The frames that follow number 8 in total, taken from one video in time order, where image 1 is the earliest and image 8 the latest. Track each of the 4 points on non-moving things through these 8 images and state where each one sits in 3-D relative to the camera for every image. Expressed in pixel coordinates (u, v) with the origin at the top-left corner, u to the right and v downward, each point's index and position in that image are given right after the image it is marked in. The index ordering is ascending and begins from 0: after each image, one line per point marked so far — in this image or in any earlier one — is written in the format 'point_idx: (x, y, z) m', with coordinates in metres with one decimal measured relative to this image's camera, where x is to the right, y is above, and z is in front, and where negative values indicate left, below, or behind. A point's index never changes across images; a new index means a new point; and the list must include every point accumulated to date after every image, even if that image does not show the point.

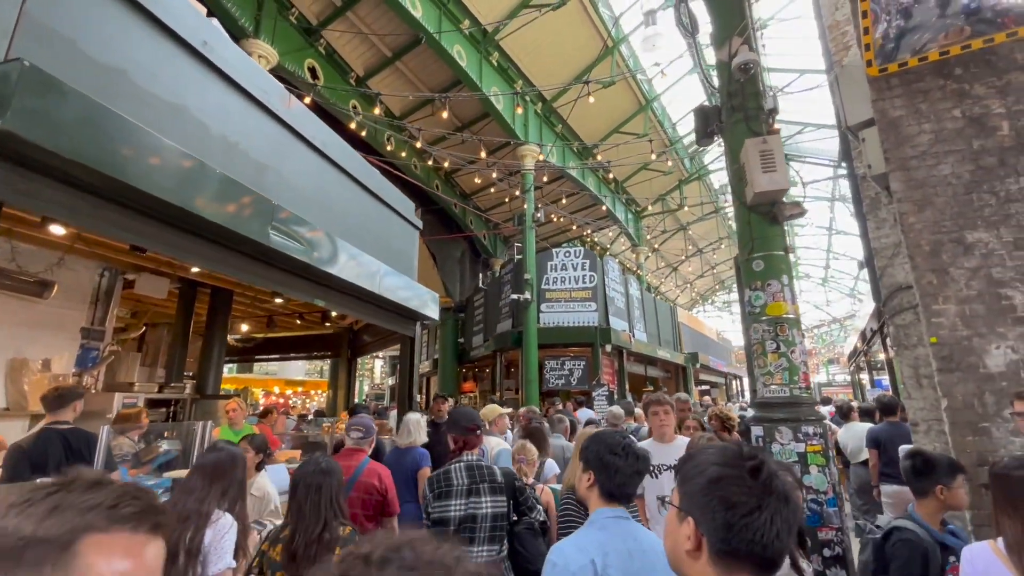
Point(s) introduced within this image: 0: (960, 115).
0: (+3.2, +1.2, +3.5) m
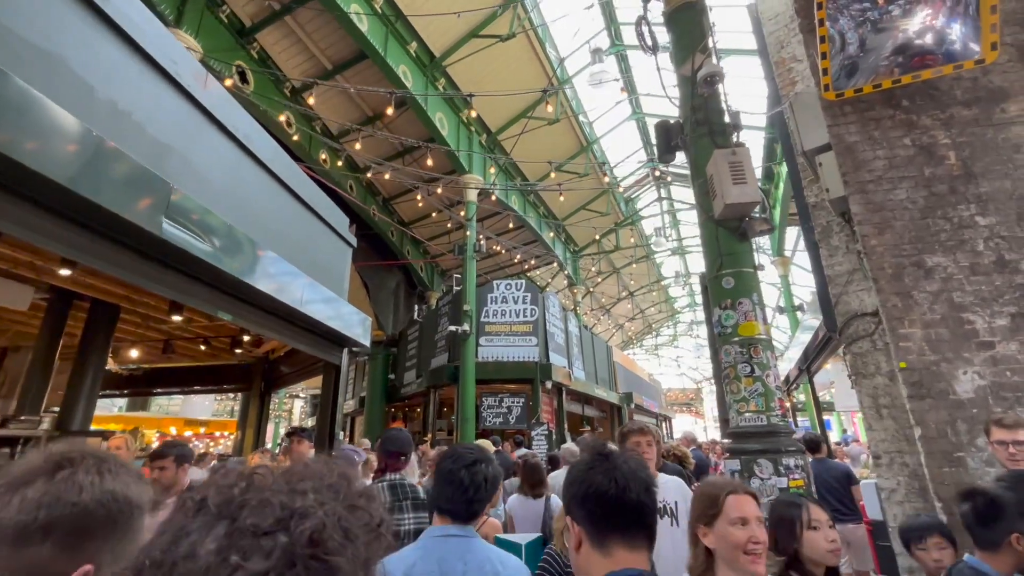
0: (+2.9, +1.0, +3.5) m
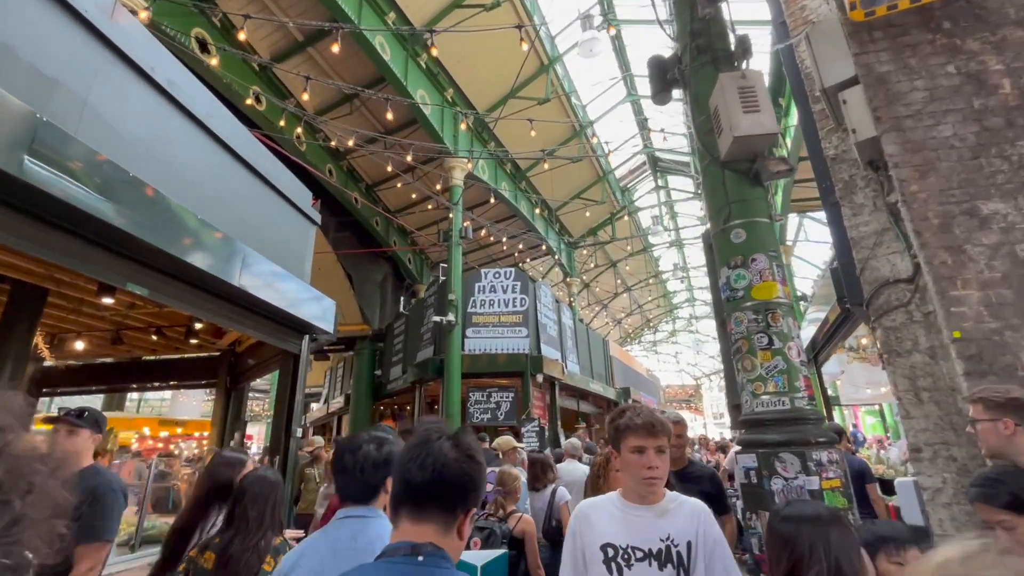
0: (+2.7, +1.3, +2.9) m
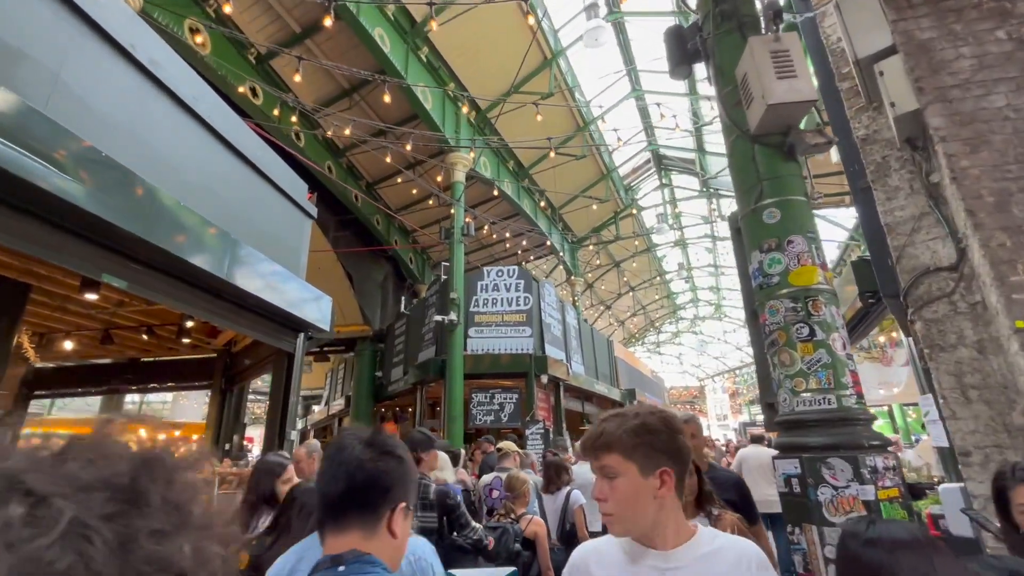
0: (+2.7, +1.4, +2.7) m
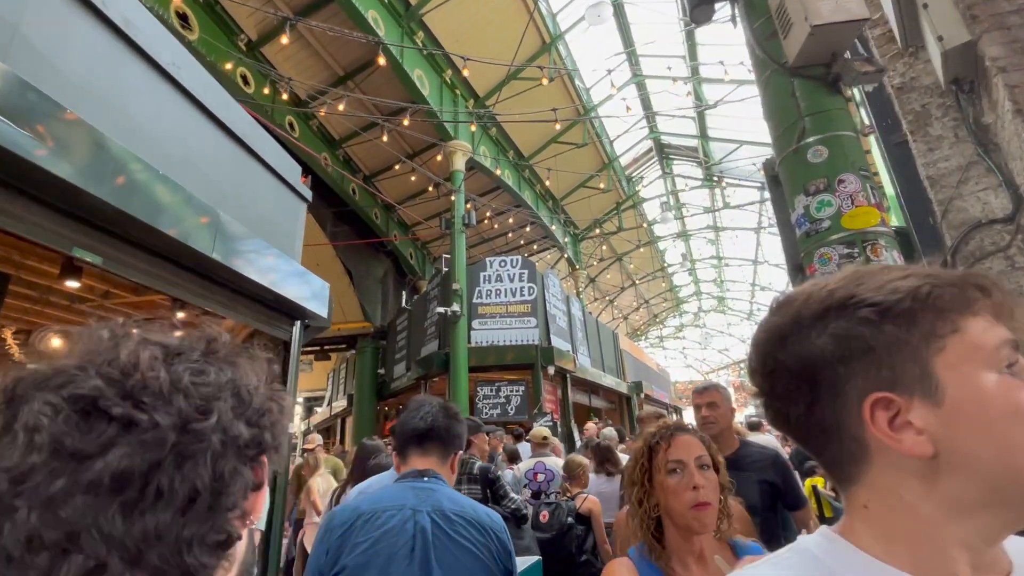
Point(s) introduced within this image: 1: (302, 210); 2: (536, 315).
0: (+2.7, +1.6, +2.4) m
1: (-2.2, +0.8, +5.0) m
2: (+0.5, -0.6, +10.1) m
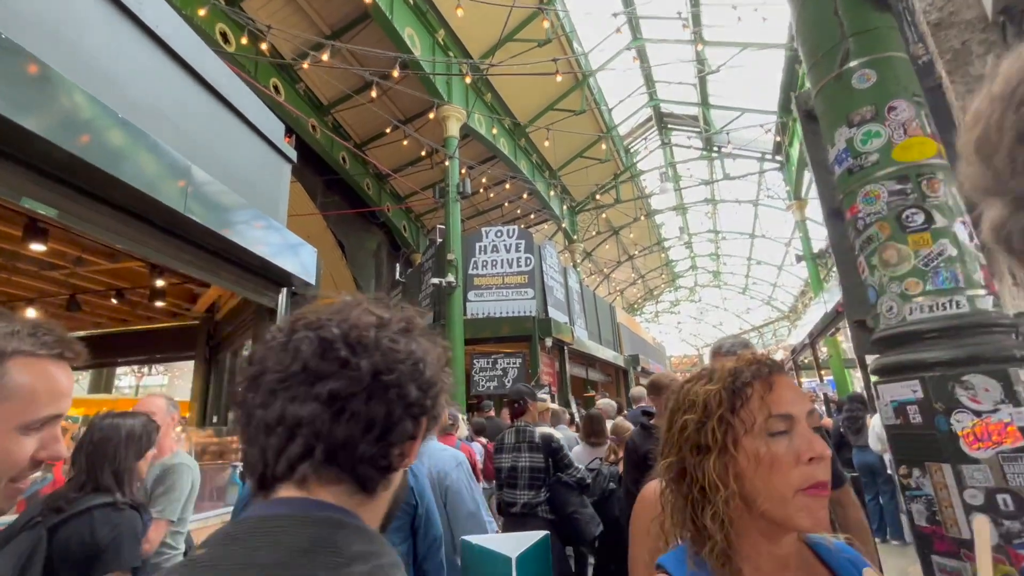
0: (+2.7, +1.8, +2.1) m
1: (-2.2, +1.1, +4.7) m
2: (+0.4, 0.0, +9.8) m
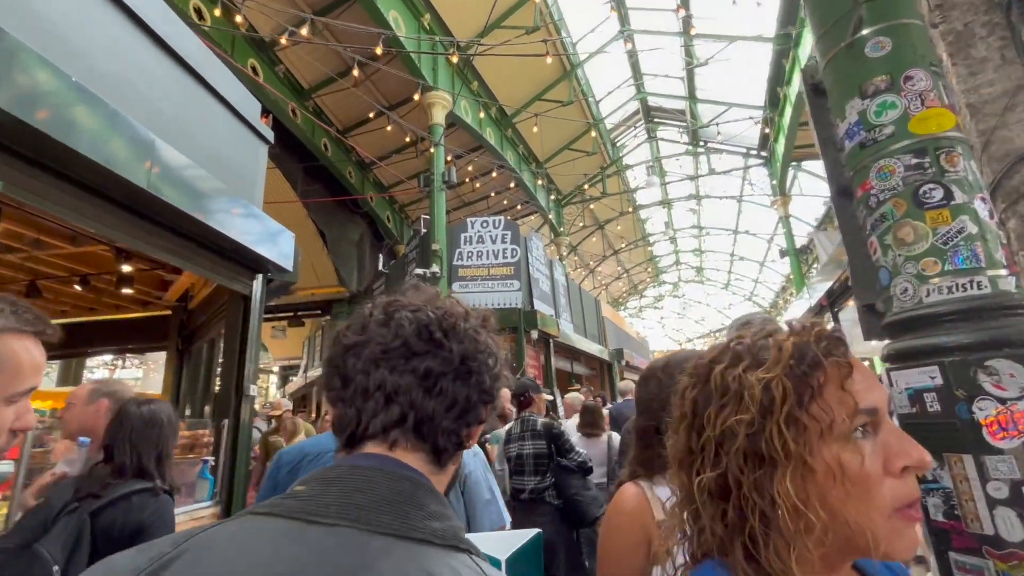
0: (+2.7, +1.9, +2.0) m
1: (-2.3, +1.3, +4.5) m
2: (+0.1, +0.2, +9.7) m
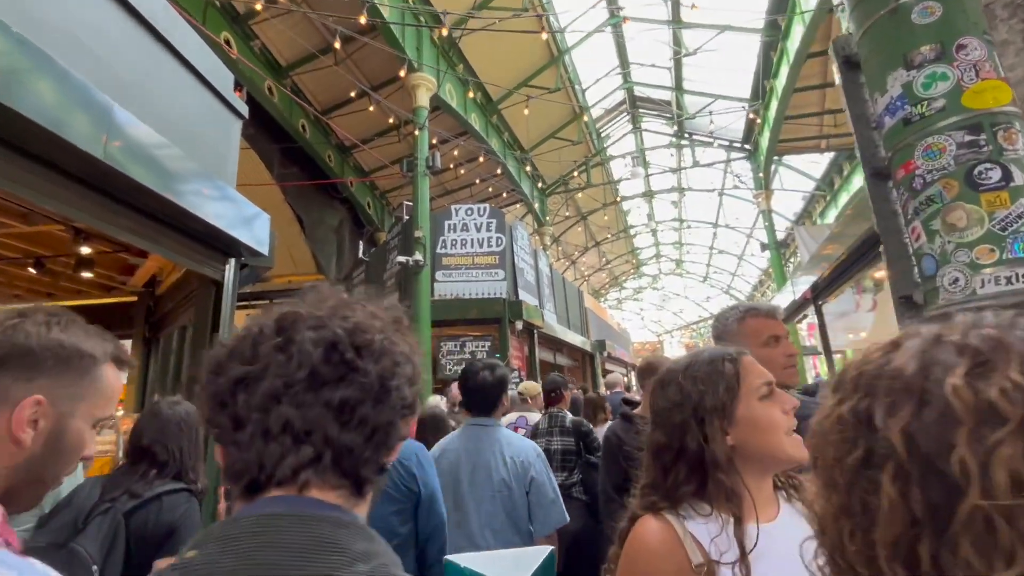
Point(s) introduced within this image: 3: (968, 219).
0: (+2.7, +1.9, +1.9) m
1: (-2.4, +1.4, +4.2) m
2: (-0.2, +0.4, +9.5) m
3: (+1.3, +0.2, +1.4) m
